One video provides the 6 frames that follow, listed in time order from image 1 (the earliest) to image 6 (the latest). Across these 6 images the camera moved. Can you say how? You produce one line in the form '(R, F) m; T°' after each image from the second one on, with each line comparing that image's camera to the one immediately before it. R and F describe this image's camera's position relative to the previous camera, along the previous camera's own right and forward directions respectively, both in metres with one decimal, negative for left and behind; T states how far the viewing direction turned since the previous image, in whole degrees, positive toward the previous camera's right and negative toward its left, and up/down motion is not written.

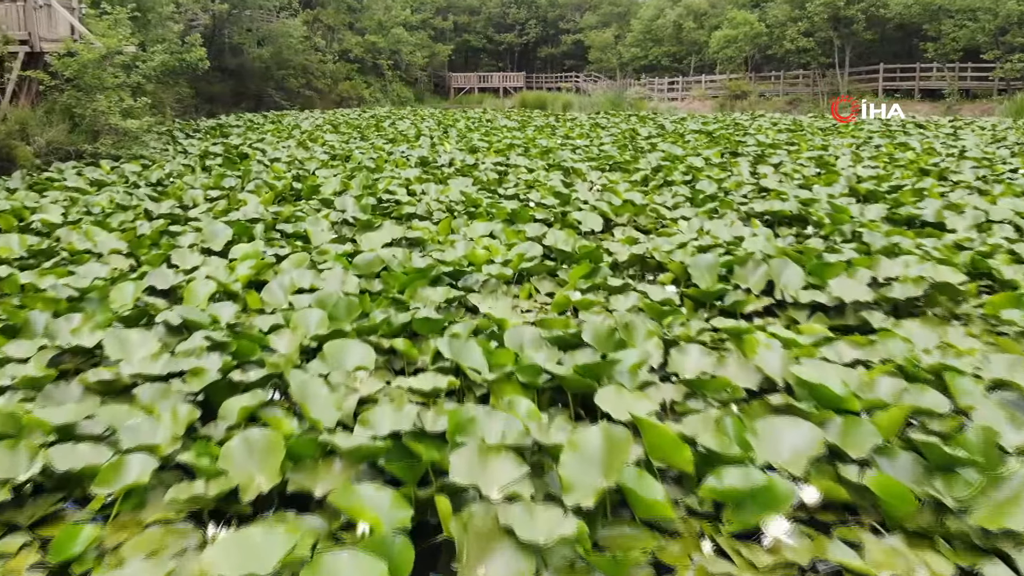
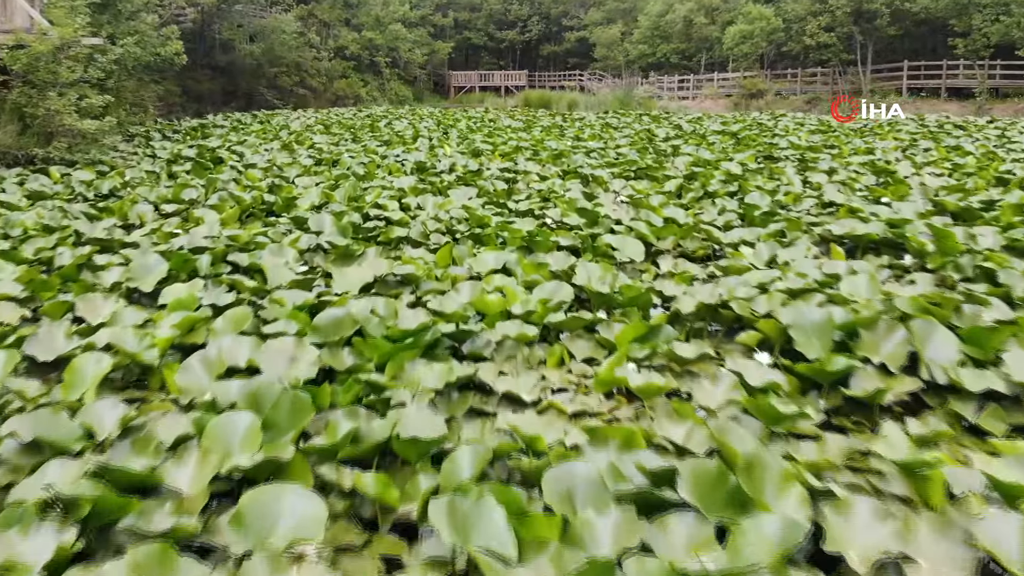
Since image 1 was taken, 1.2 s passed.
(-0.1, +0.5) m; 0°
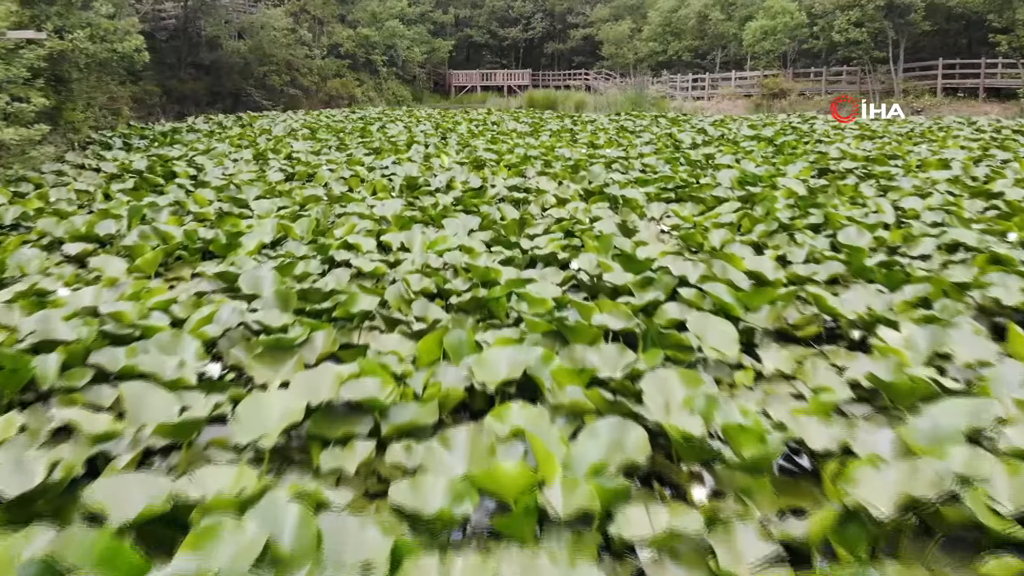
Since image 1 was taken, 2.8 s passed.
(0.0, +0.6) m; 0°
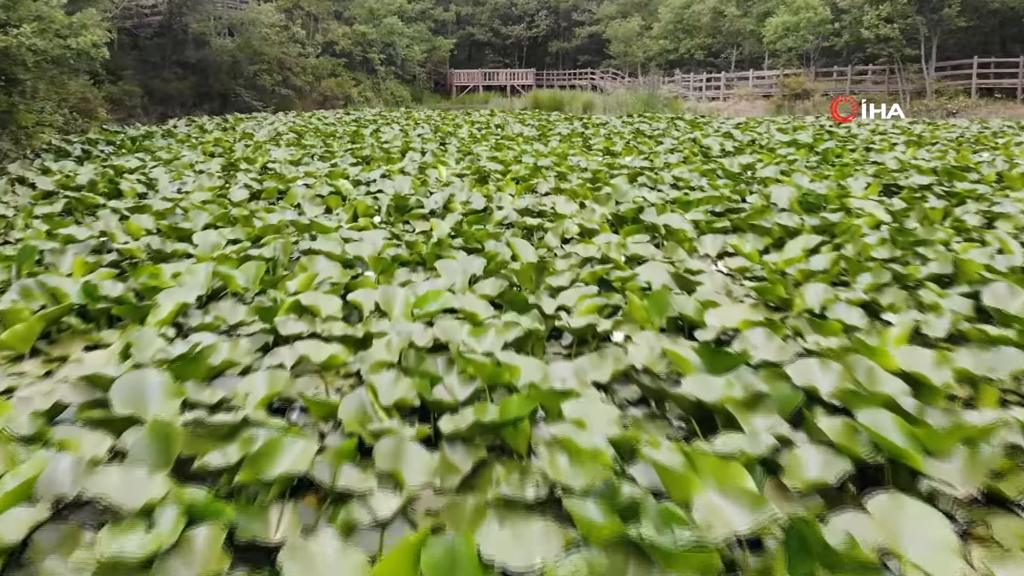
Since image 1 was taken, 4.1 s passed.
(0.0, +0.5) m; 0°
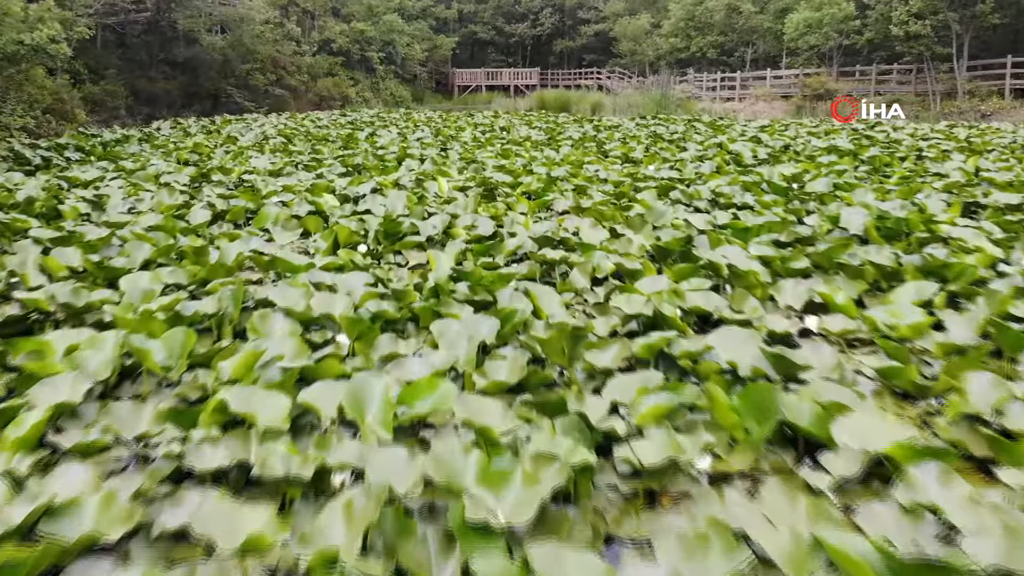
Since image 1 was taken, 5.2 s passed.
(0.0, +0.5) m; 0°
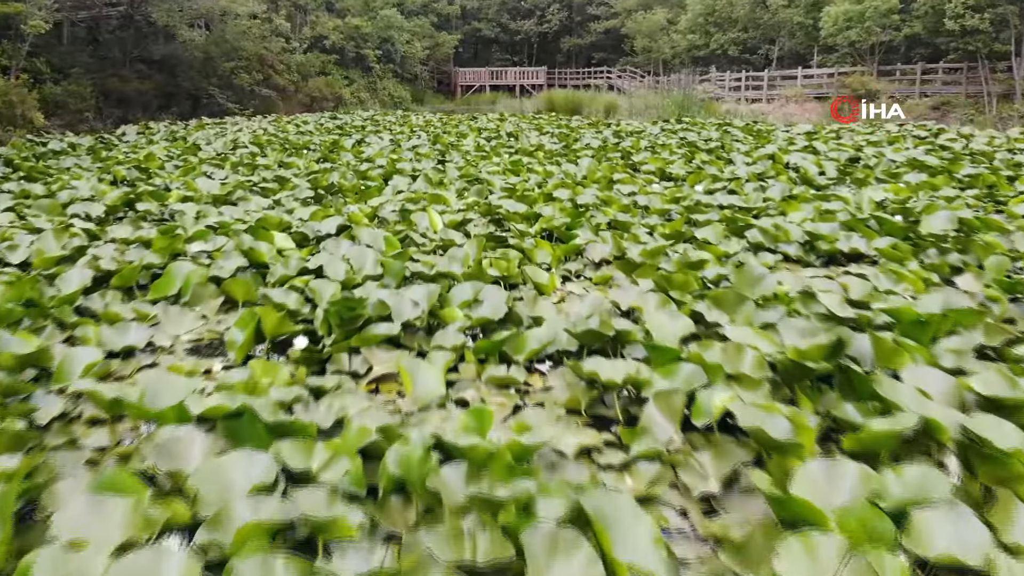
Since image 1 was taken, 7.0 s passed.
(0.0, +0.7) m; 0°
